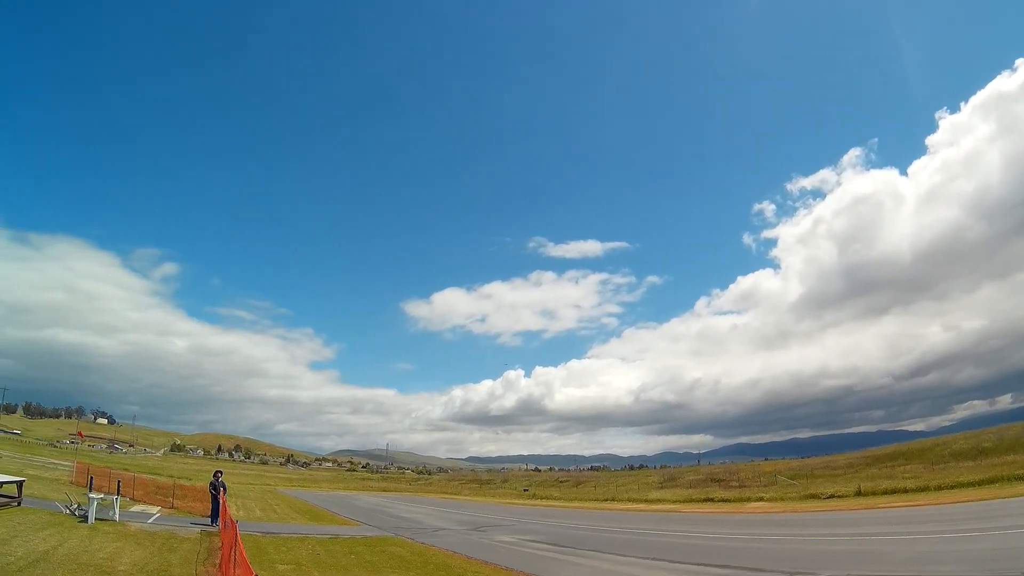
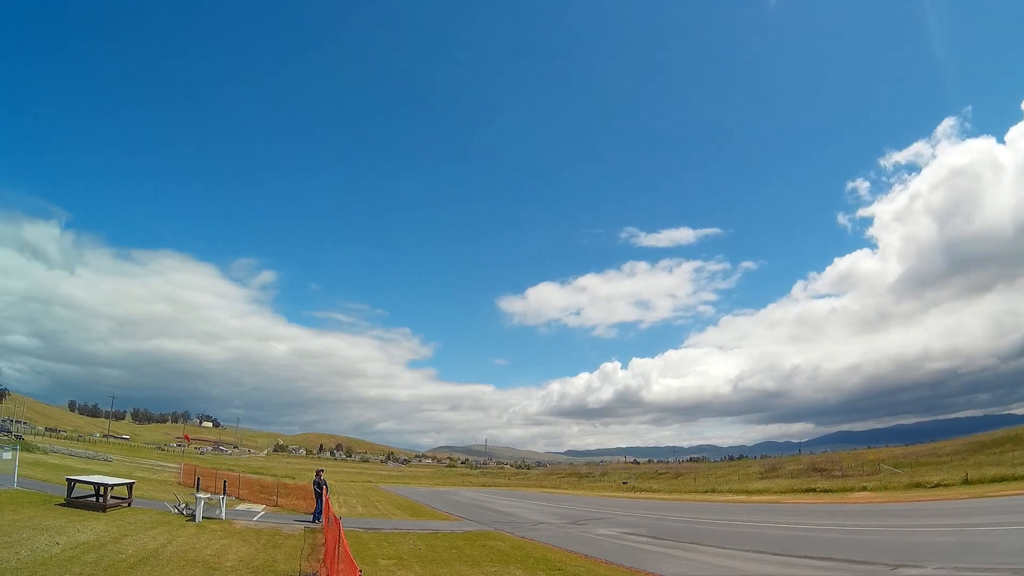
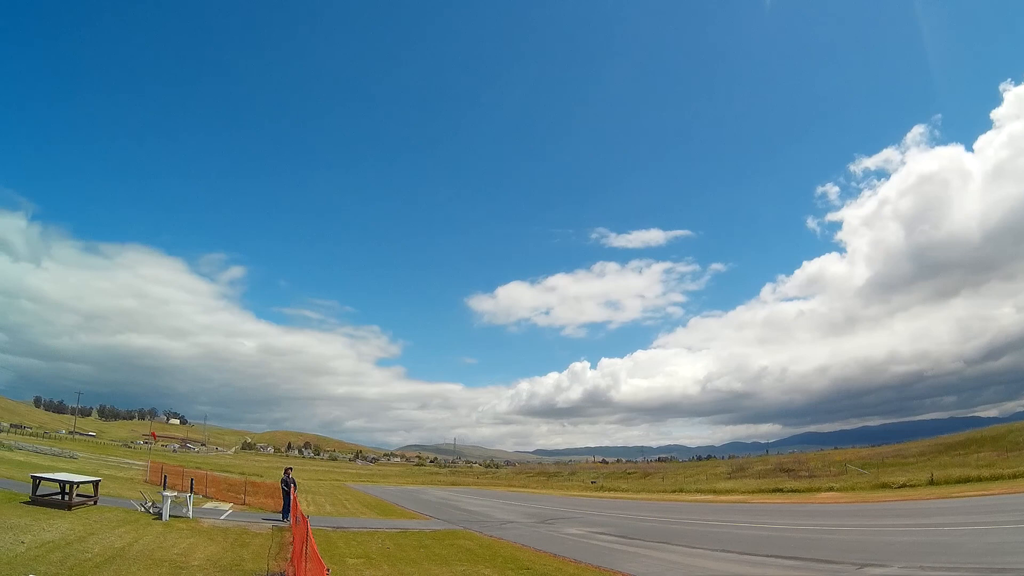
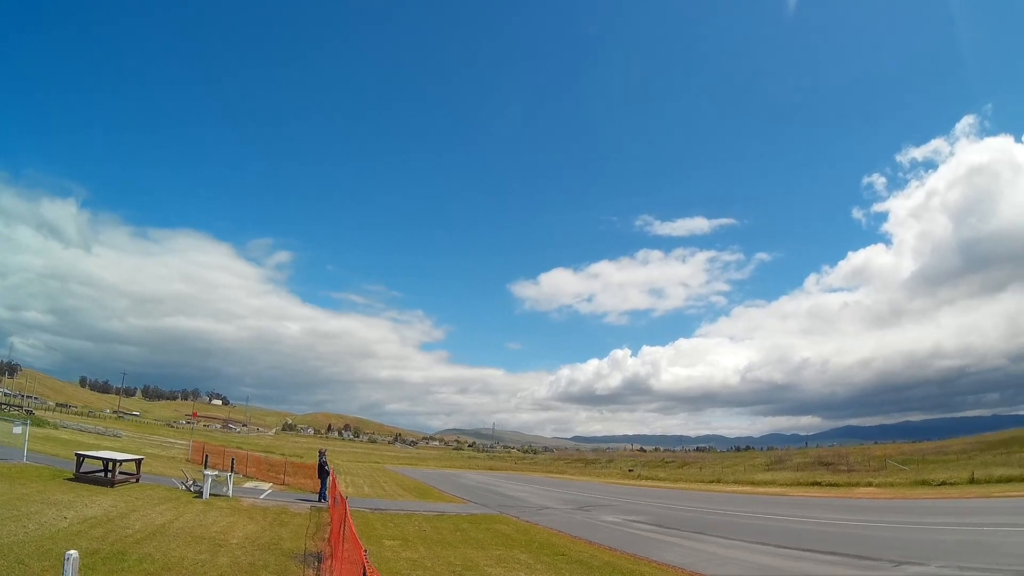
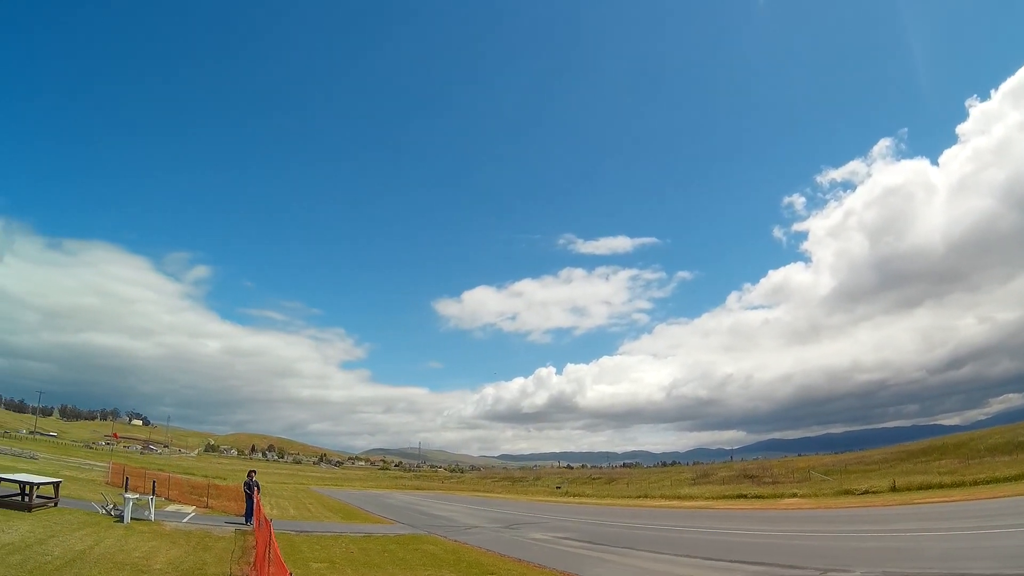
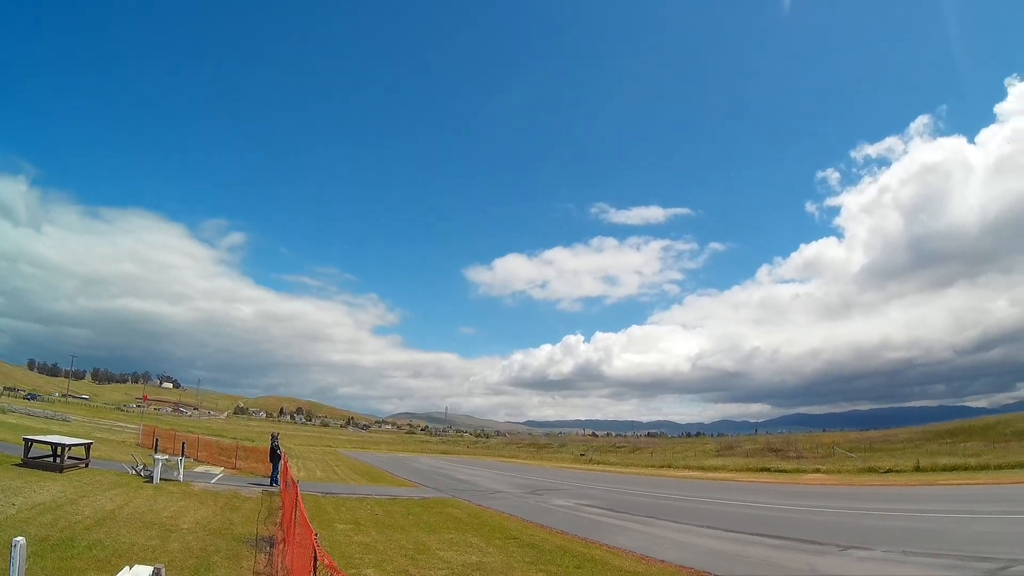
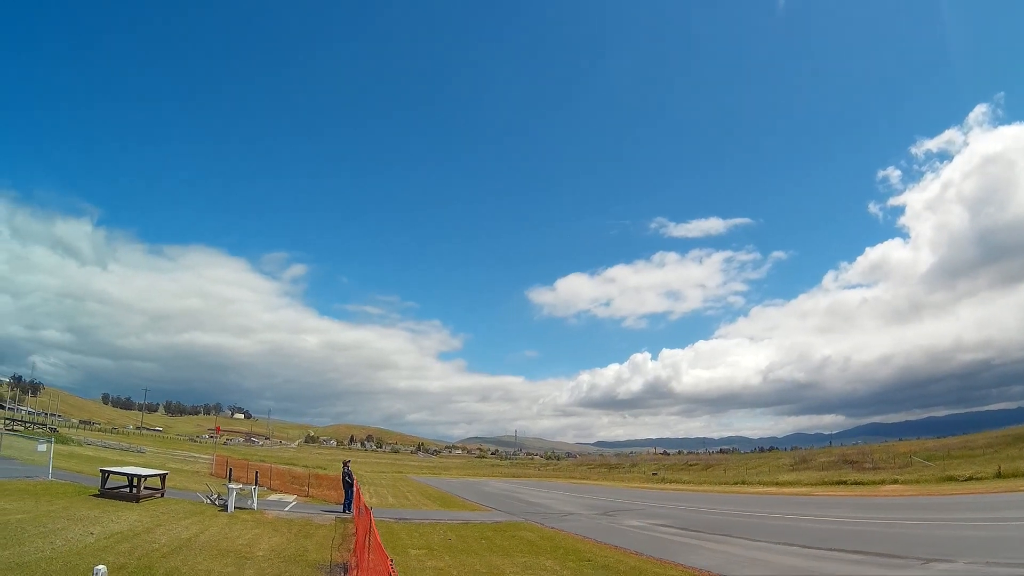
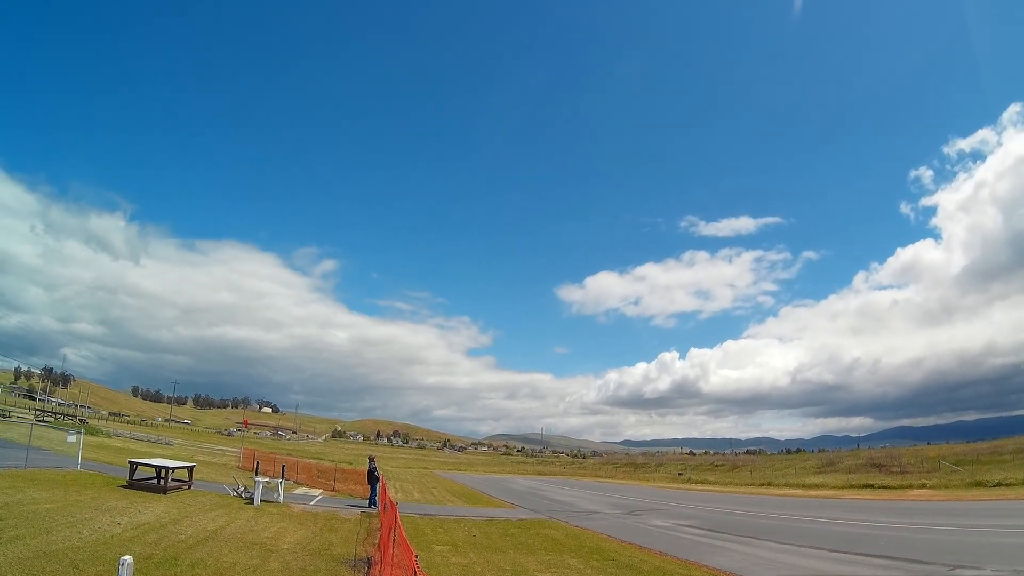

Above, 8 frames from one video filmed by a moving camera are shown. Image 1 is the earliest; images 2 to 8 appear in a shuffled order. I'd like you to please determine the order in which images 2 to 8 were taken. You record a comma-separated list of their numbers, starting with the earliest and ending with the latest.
5, 3, 2, 7, 8, 4, 6
